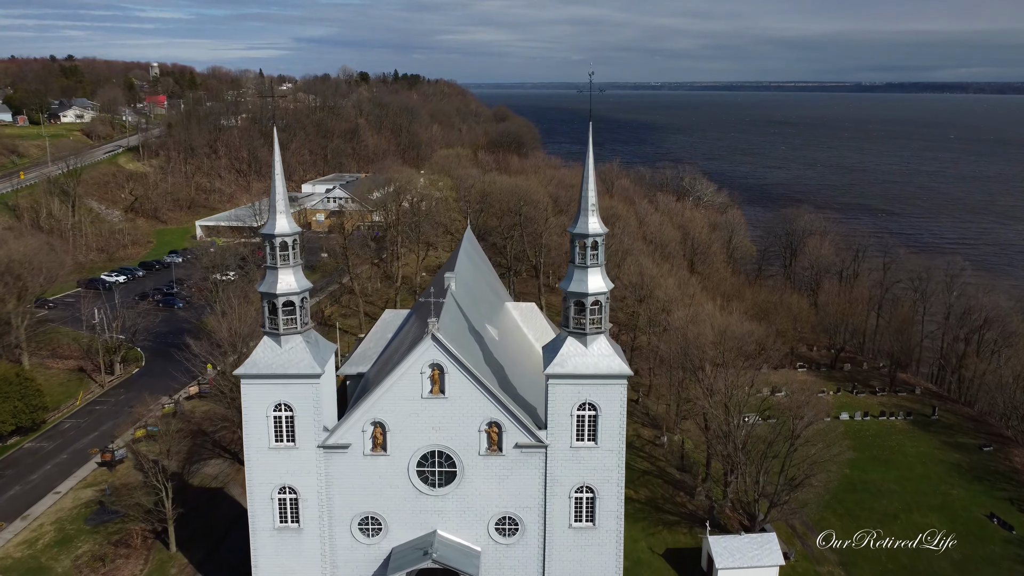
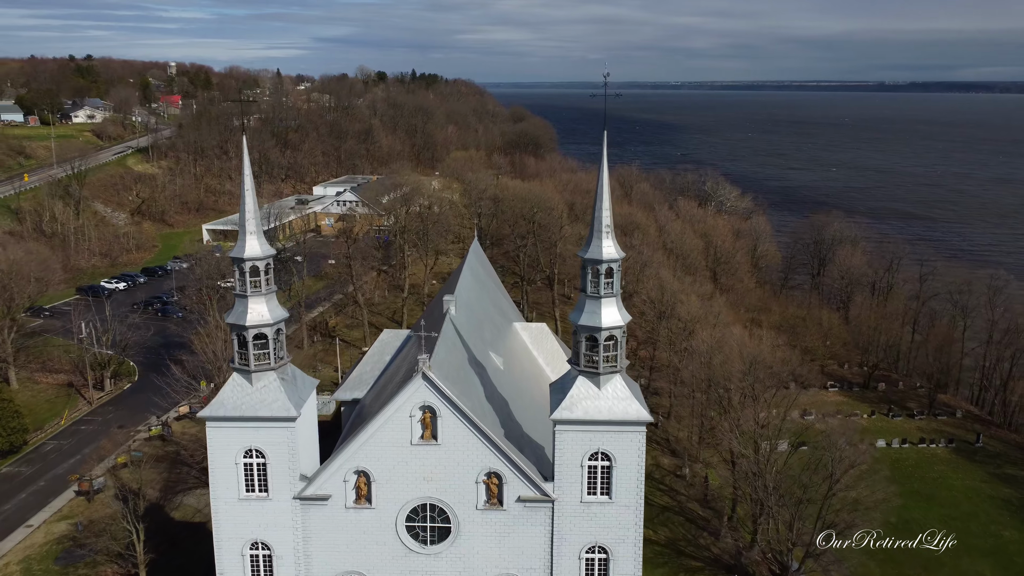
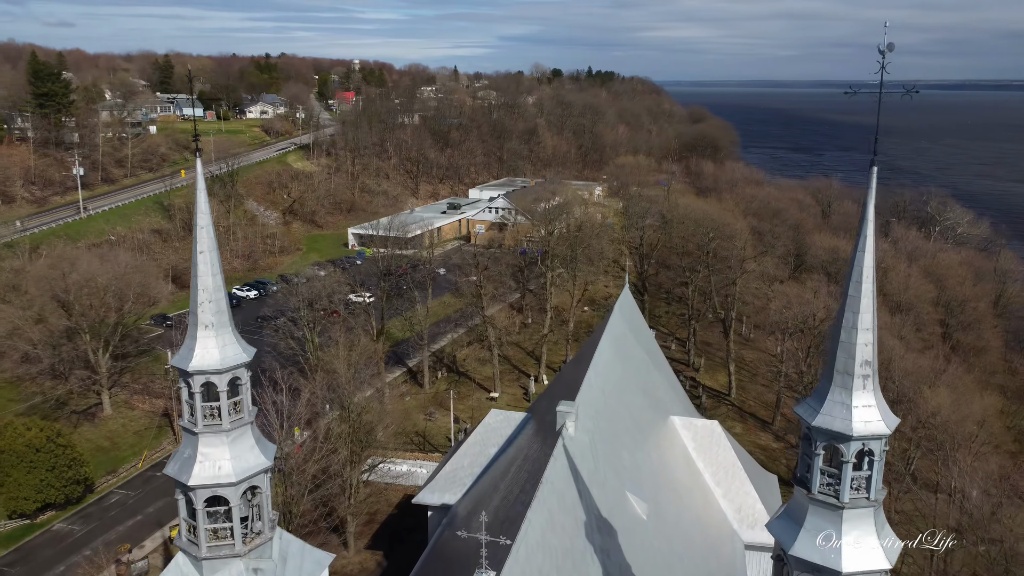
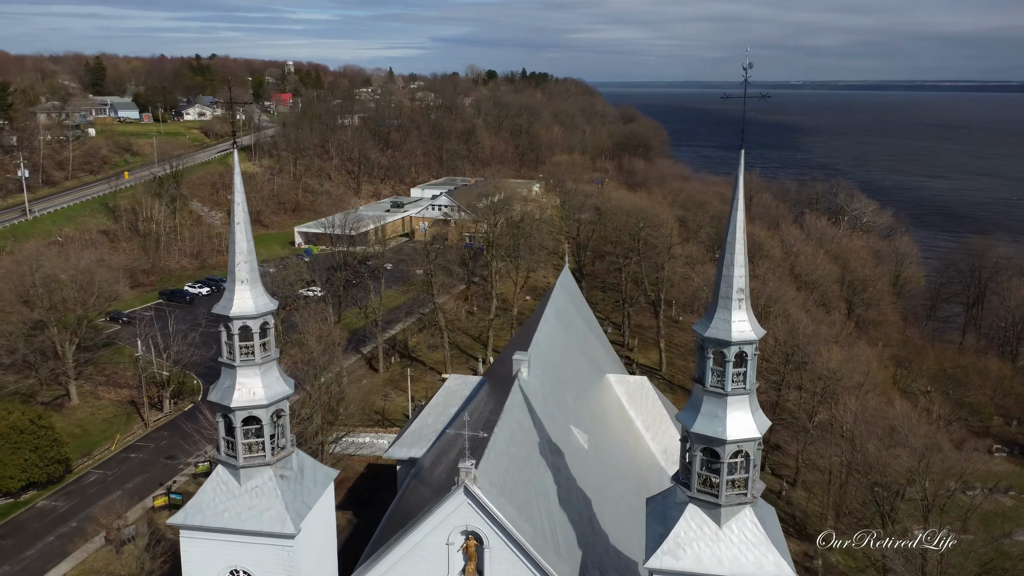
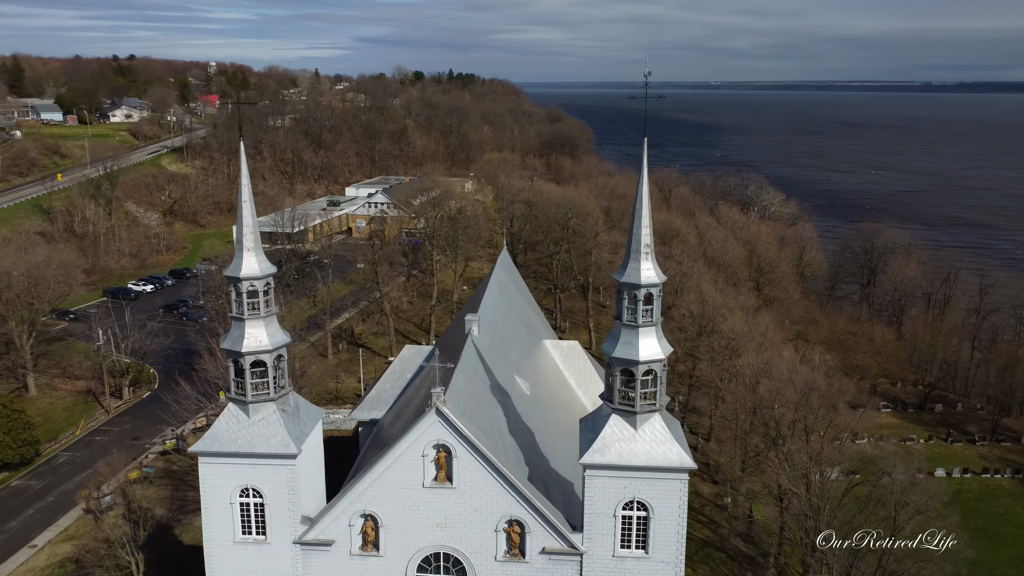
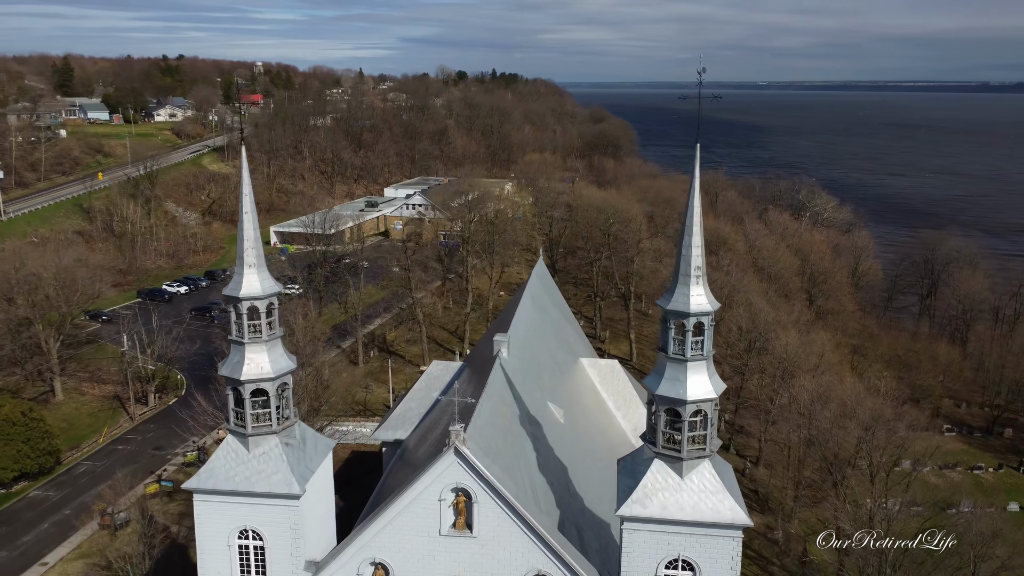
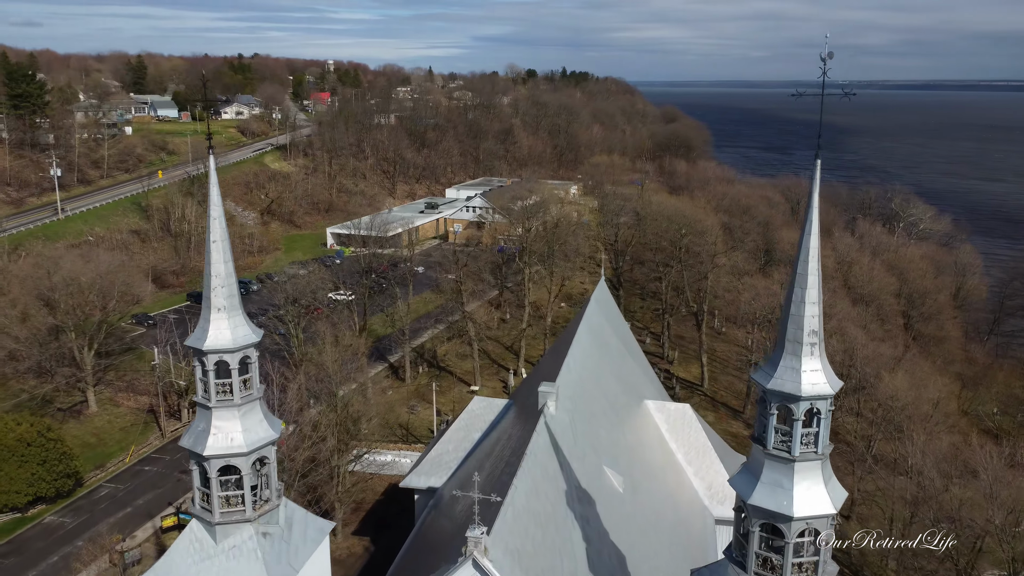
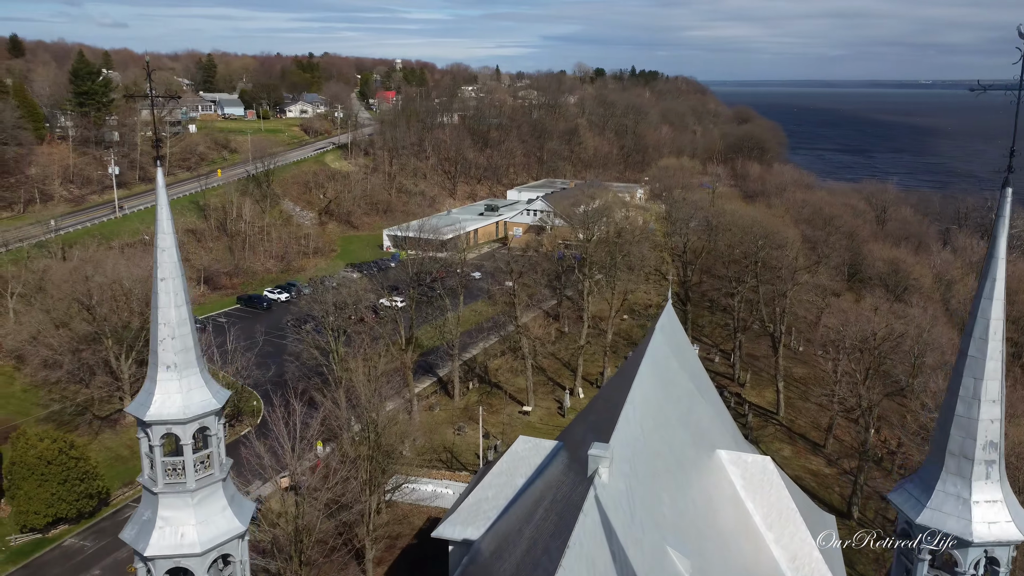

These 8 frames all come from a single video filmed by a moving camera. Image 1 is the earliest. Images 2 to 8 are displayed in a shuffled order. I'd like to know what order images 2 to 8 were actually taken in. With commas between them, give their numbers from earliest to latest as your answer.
2, 5, 6, 4, 7, 3, 8
